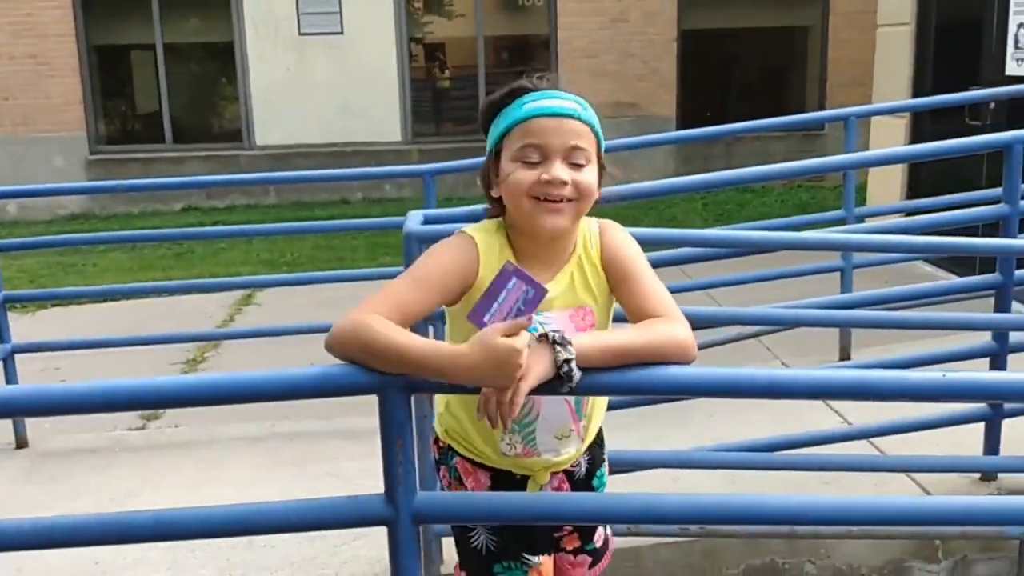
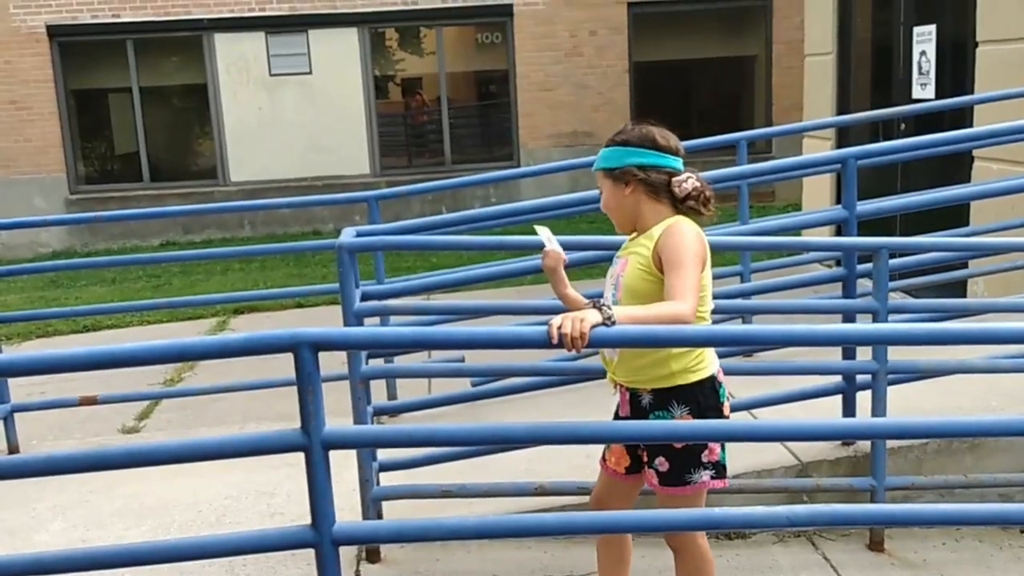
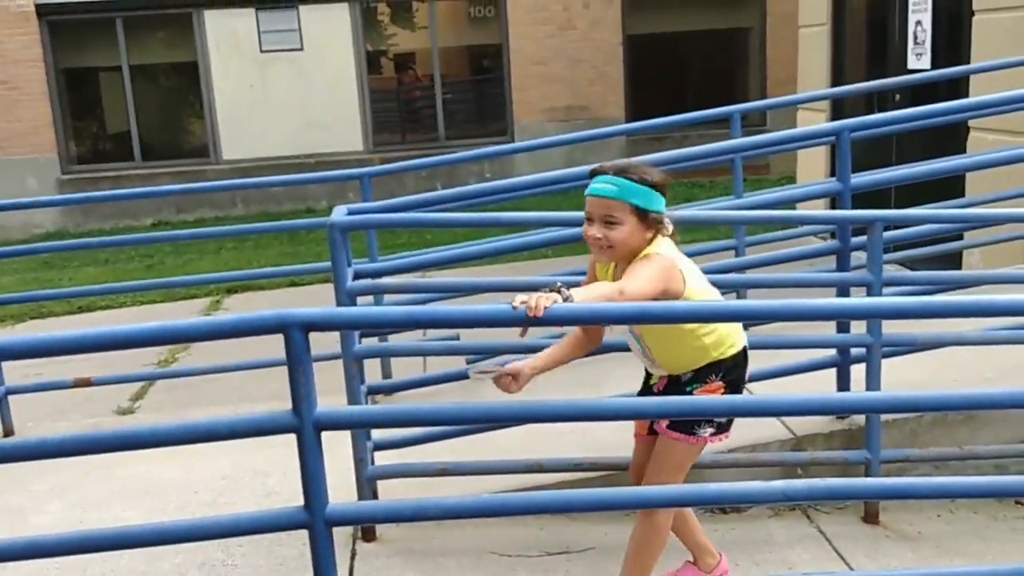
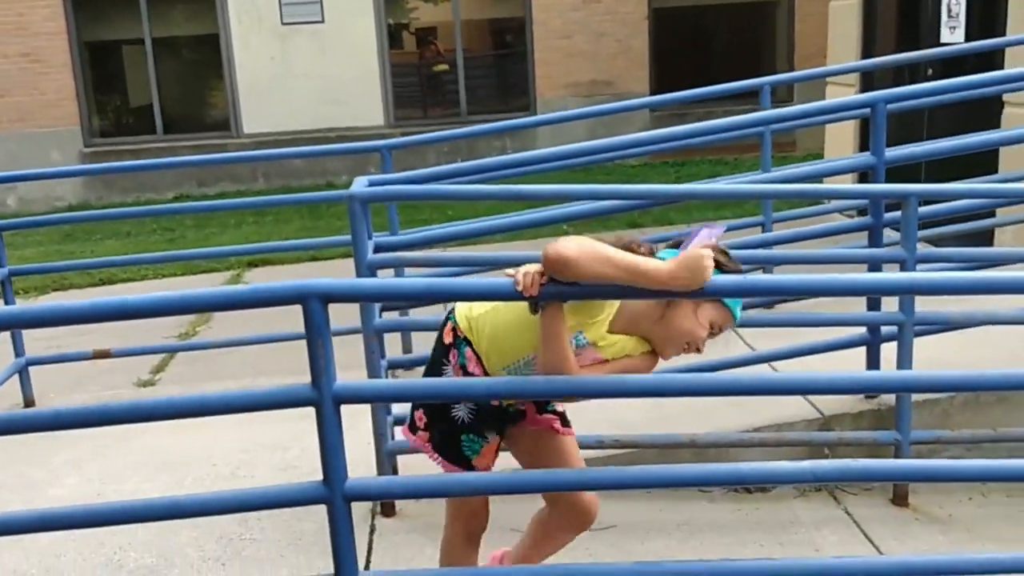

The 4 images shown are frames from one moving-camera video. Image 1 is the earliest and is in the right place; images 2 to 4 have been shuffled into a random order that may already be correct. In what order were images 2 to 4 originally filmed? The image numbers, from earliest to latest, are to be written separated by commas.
4, 3, 2
